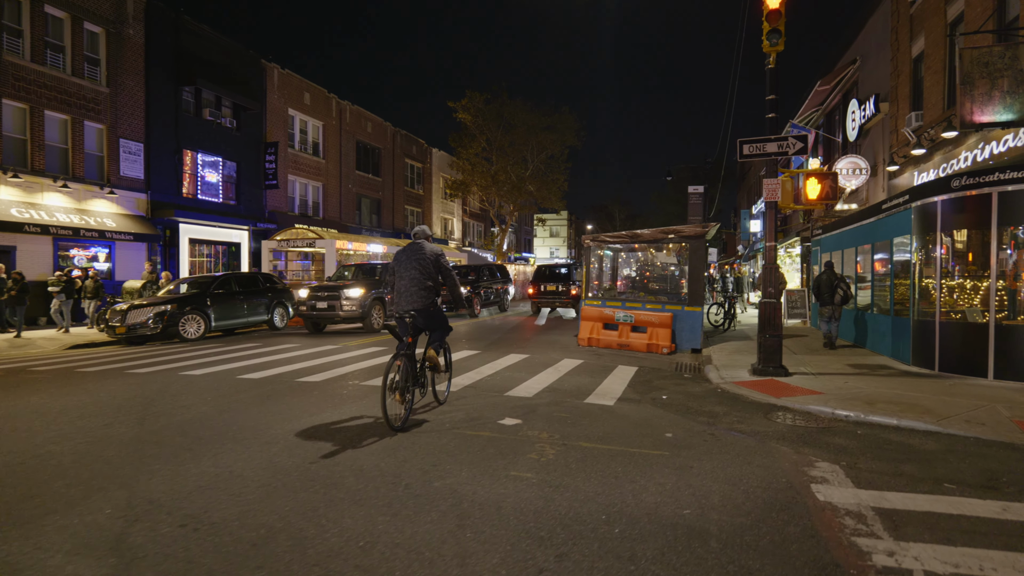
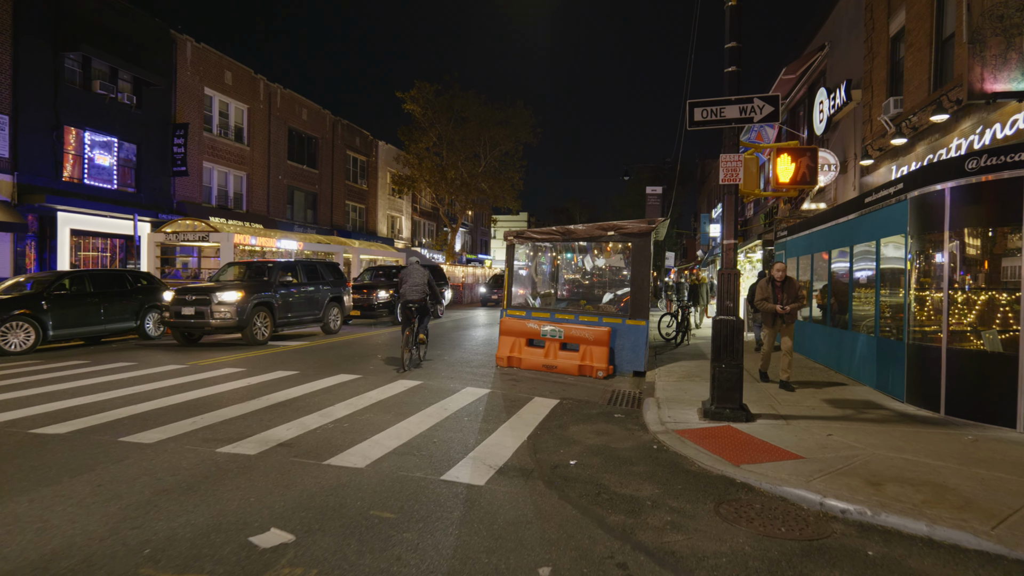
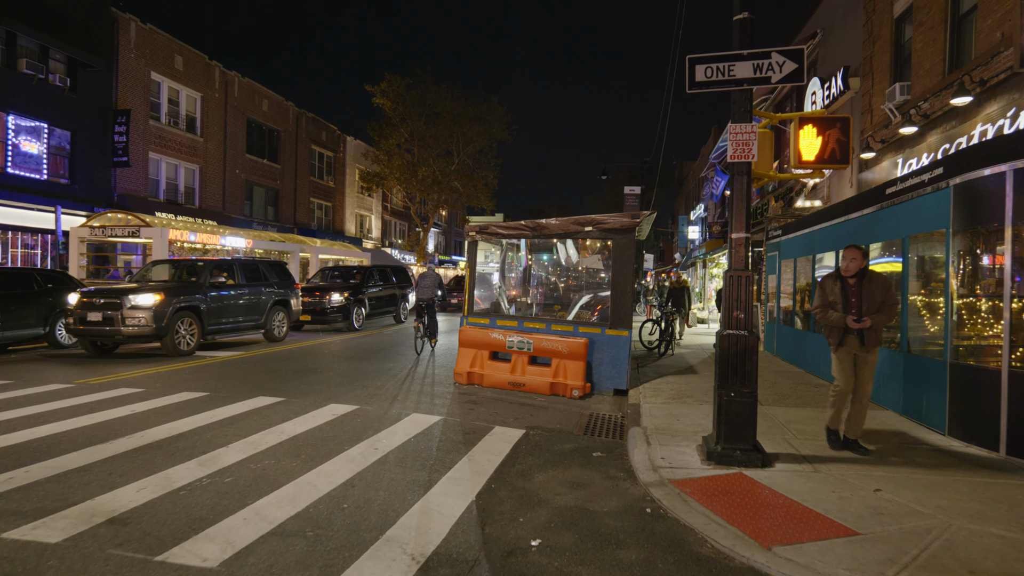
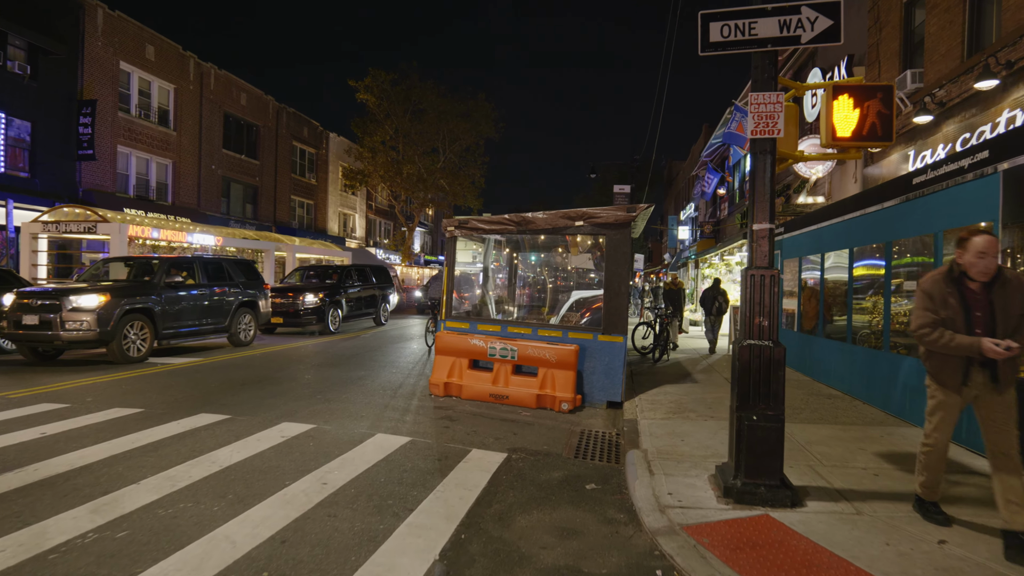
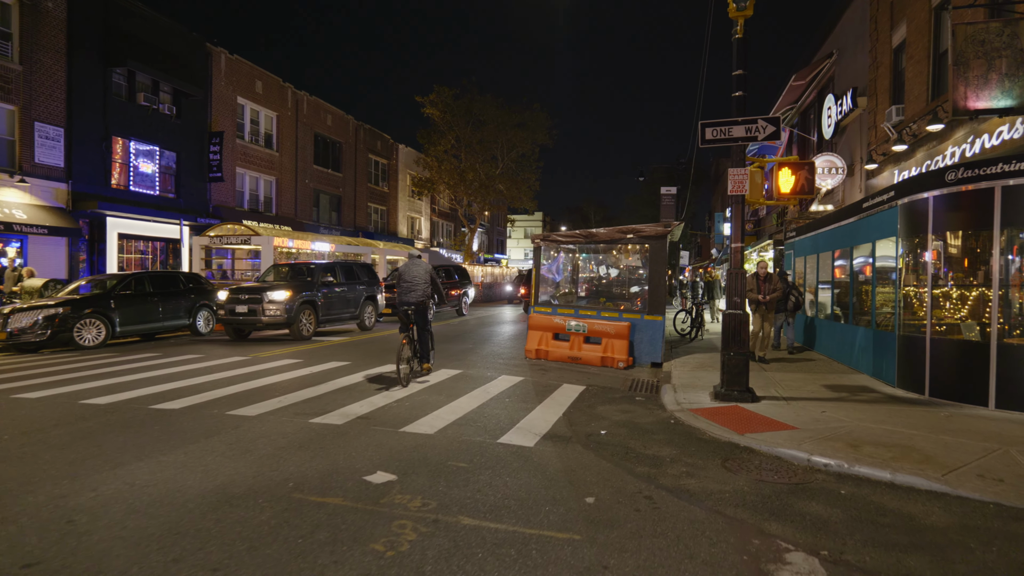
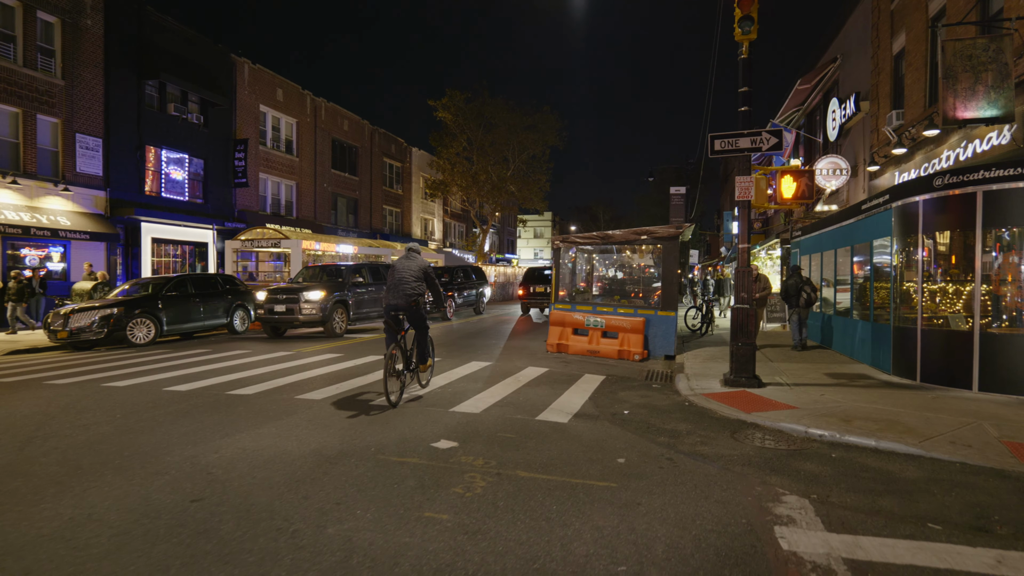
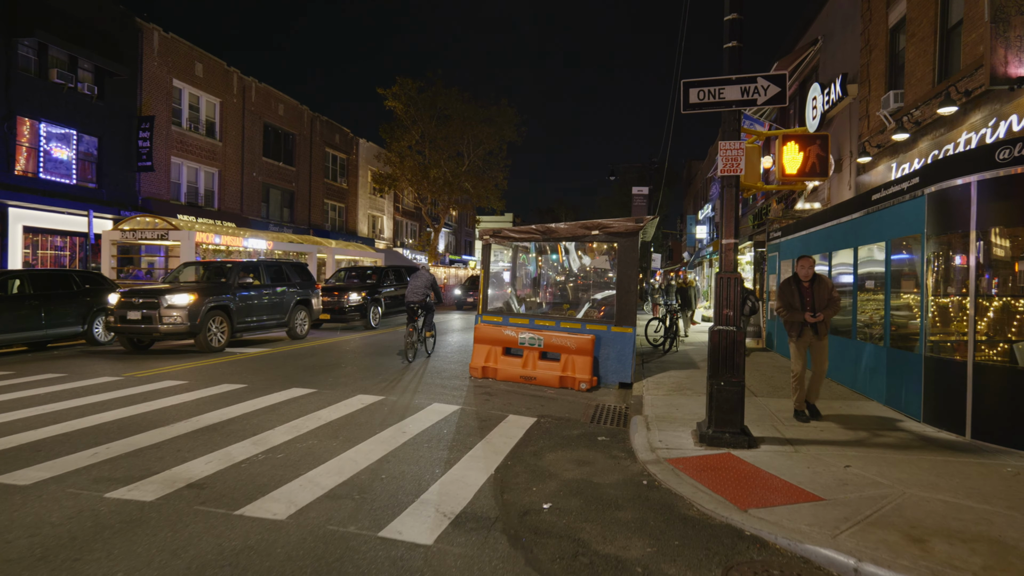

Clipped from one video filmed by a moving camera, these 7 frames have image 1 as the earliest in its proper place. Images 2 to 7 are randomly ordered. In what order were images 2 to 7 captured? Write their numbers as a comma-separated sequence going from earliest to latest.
6, 5, 2, 7, 3, 4
